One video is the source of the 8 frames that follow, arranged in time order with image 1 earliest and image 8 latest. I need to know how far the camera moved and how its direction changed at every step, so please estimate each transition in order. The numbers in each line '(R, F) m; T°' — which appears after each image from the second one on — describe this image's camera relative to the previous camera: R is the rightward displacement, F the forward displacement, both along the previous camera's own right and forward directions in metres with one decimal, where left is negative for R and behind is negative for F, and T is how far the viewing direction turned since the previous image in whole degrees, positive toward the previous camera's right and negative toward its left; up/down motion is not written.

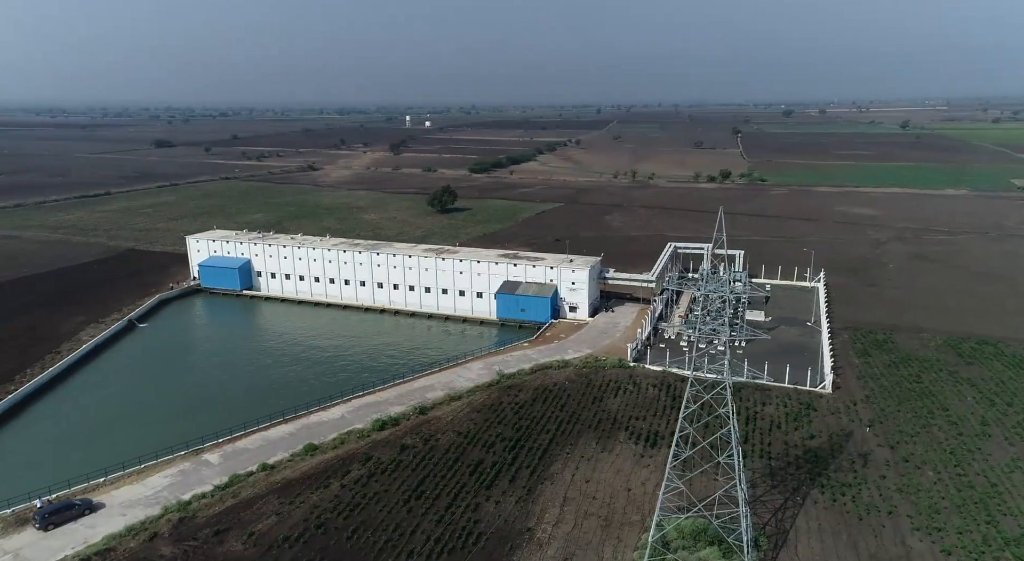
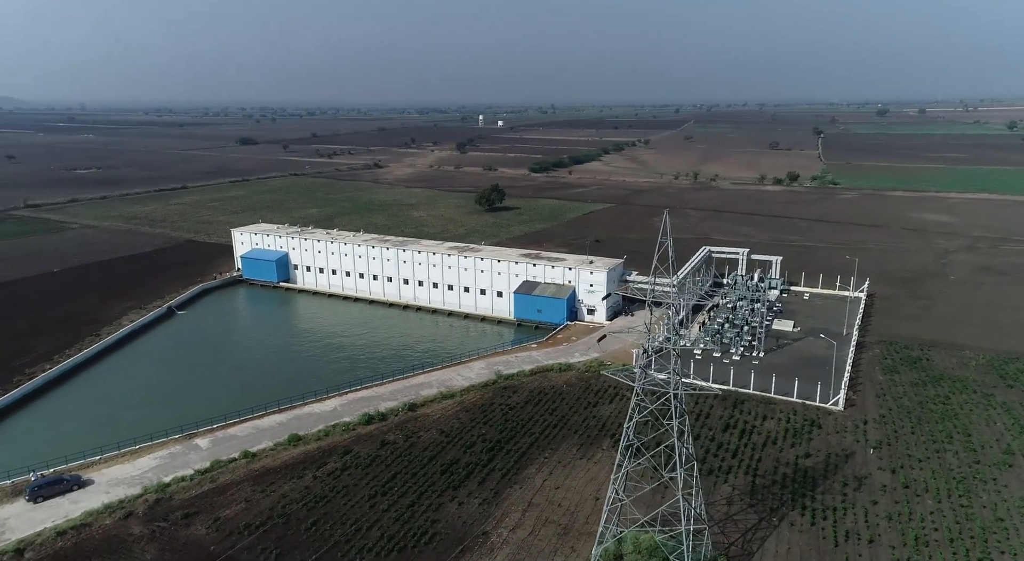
(+2.7, +0.3) m; -7°
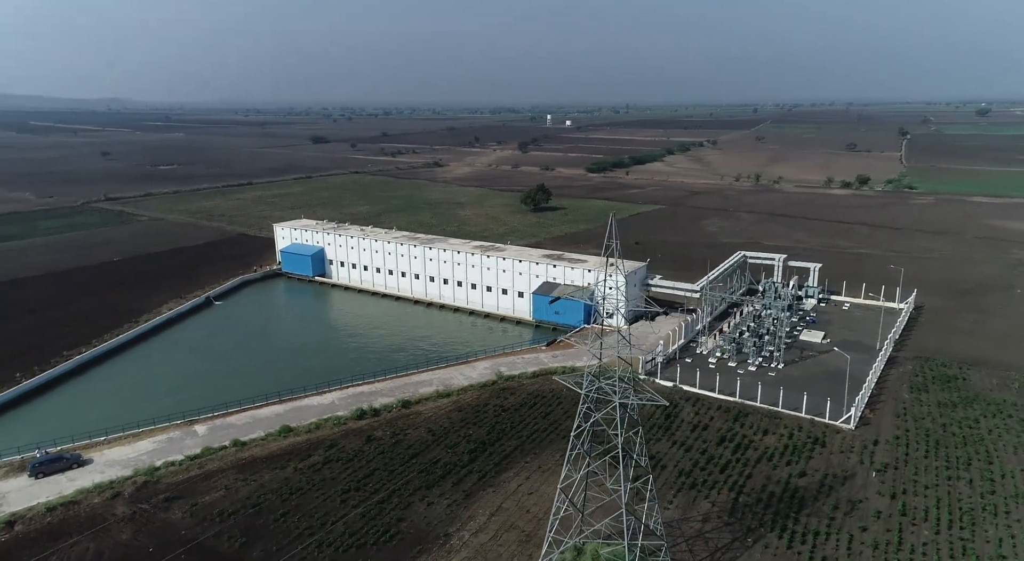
(+2.4, +0.3) m; -6°
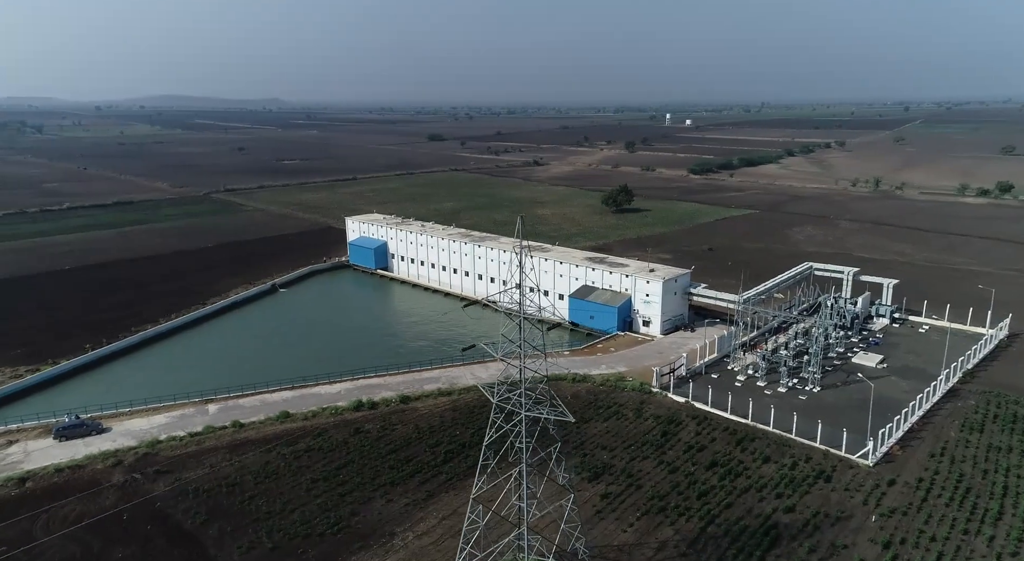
(+3.8, +0.7) m; -10°
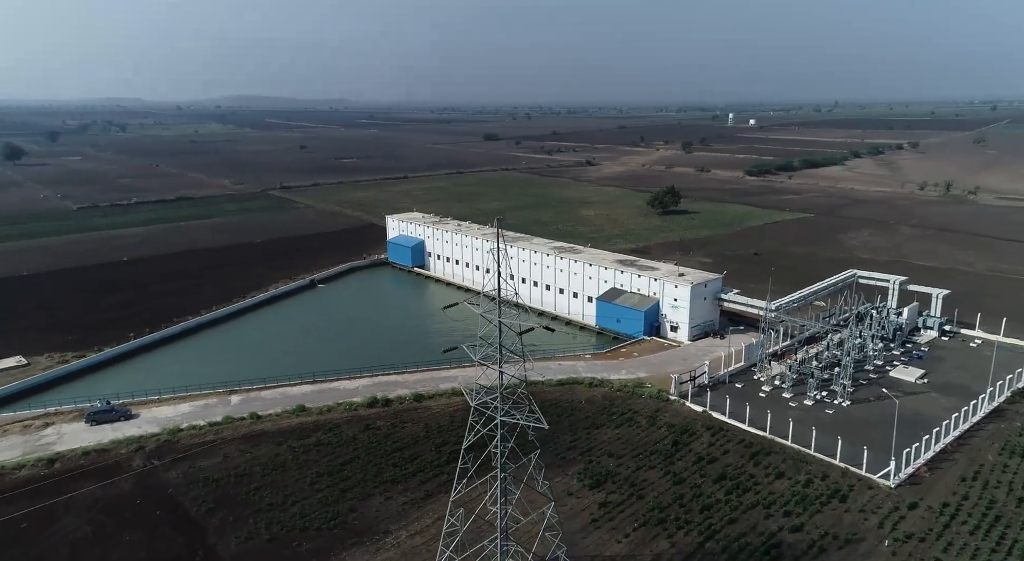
(+1.4, +0.2) m; -5°
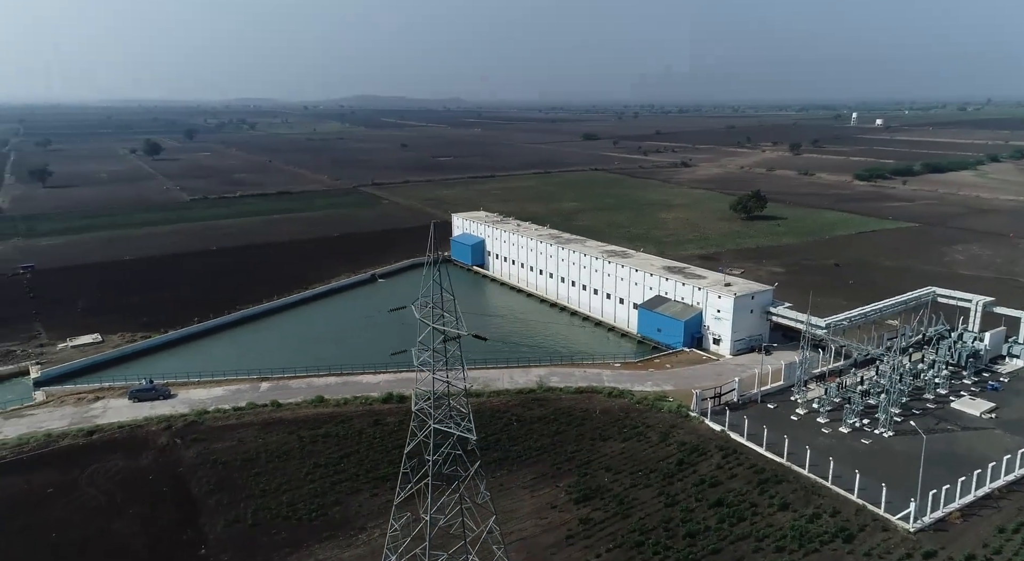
(+2.9, +0.6) m; -9°
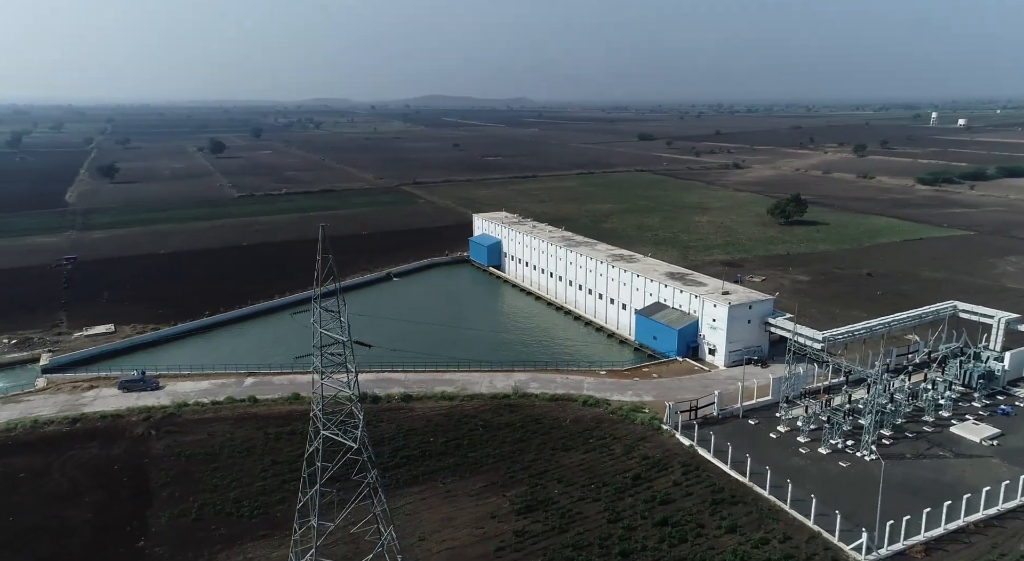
(+2.9, +0.5) m; -6°
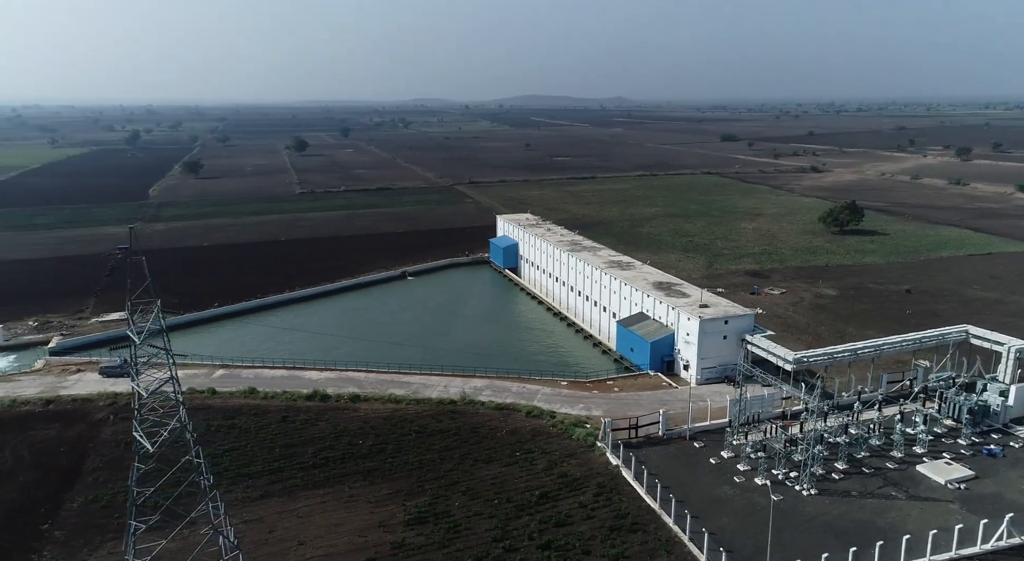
(+4.7, +0.9) m; -8°
